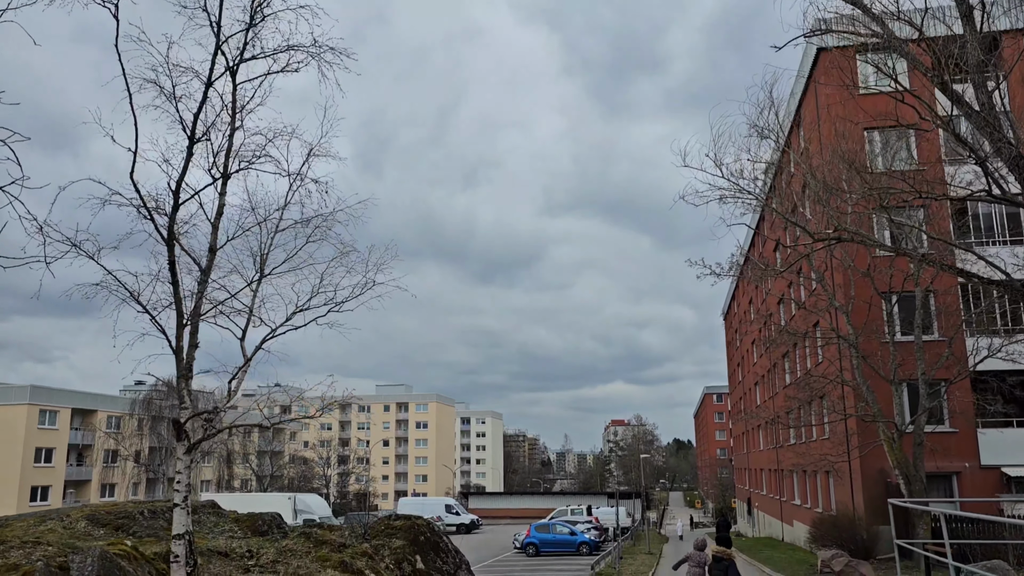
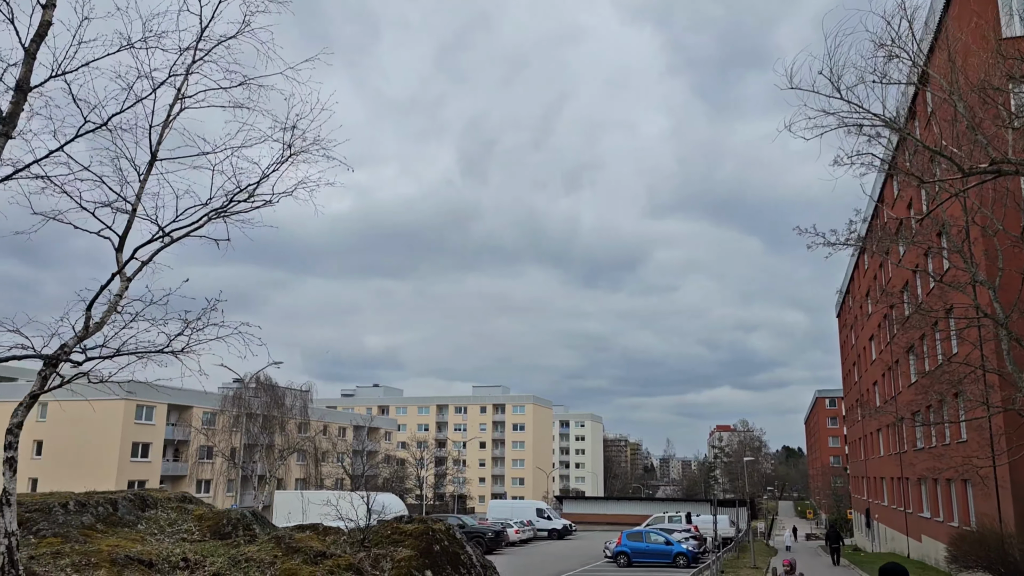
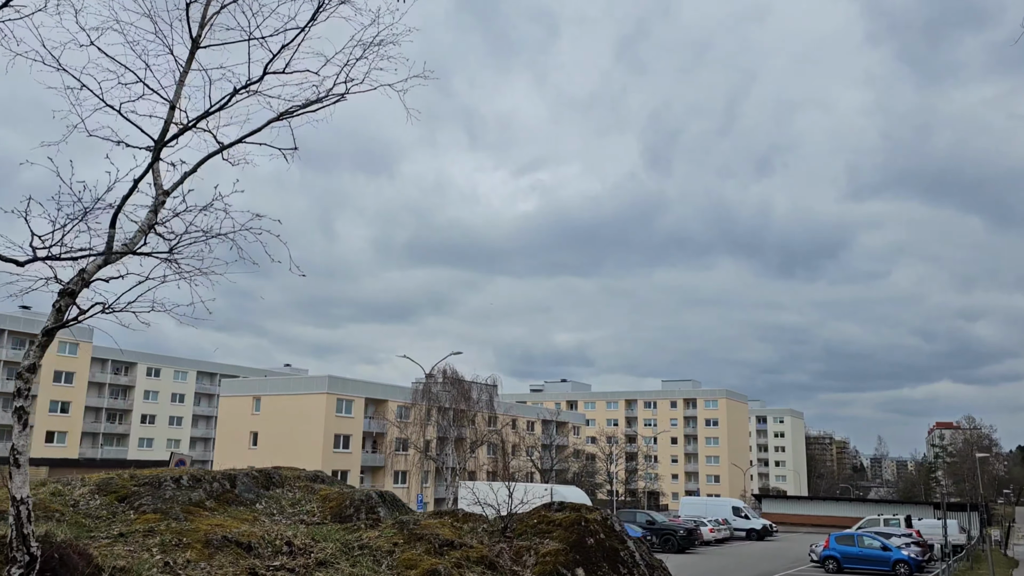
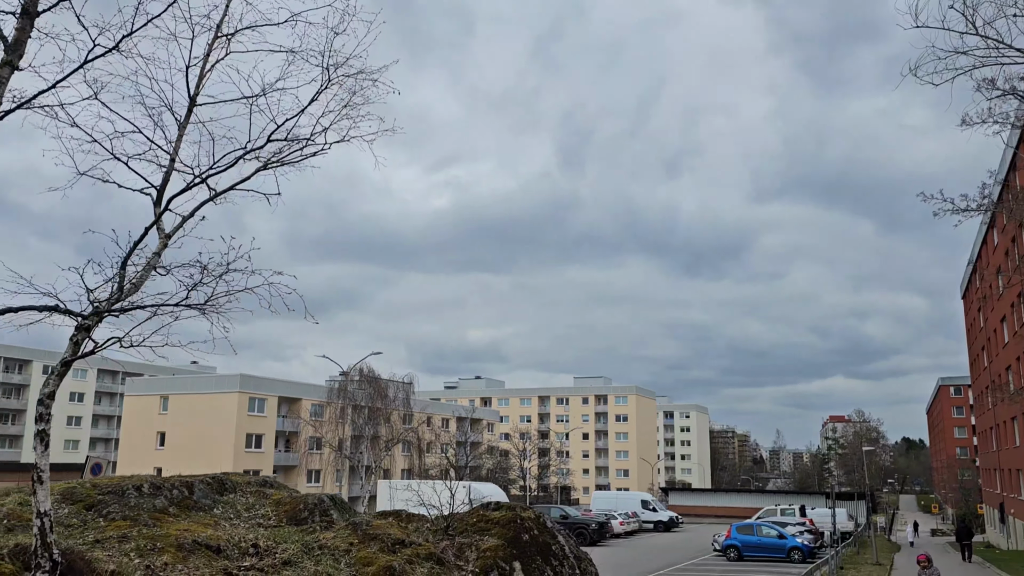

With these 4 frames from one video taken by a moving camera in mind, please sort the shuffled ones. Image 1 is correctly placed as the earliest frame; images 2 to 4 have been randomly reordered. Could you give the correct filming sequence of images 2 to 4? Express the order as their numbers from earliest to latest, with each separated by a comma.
2, 4, 3
